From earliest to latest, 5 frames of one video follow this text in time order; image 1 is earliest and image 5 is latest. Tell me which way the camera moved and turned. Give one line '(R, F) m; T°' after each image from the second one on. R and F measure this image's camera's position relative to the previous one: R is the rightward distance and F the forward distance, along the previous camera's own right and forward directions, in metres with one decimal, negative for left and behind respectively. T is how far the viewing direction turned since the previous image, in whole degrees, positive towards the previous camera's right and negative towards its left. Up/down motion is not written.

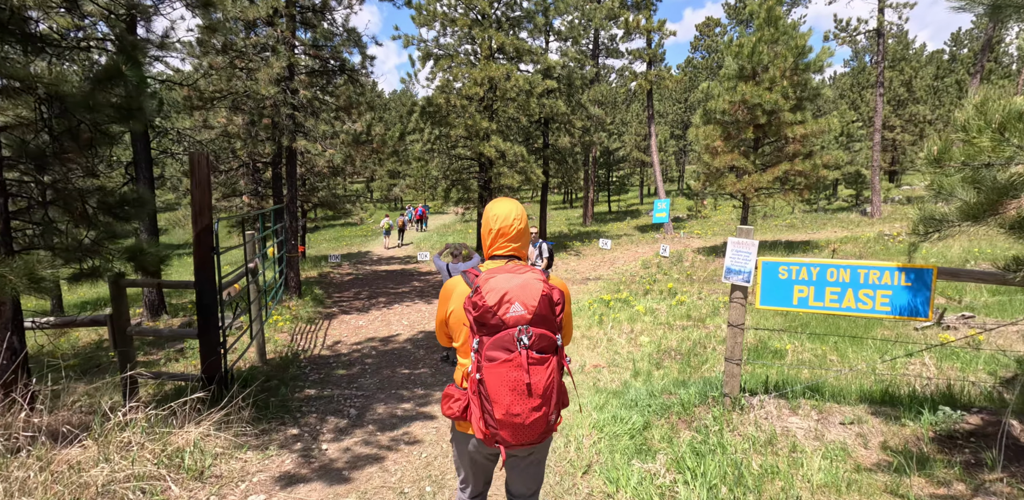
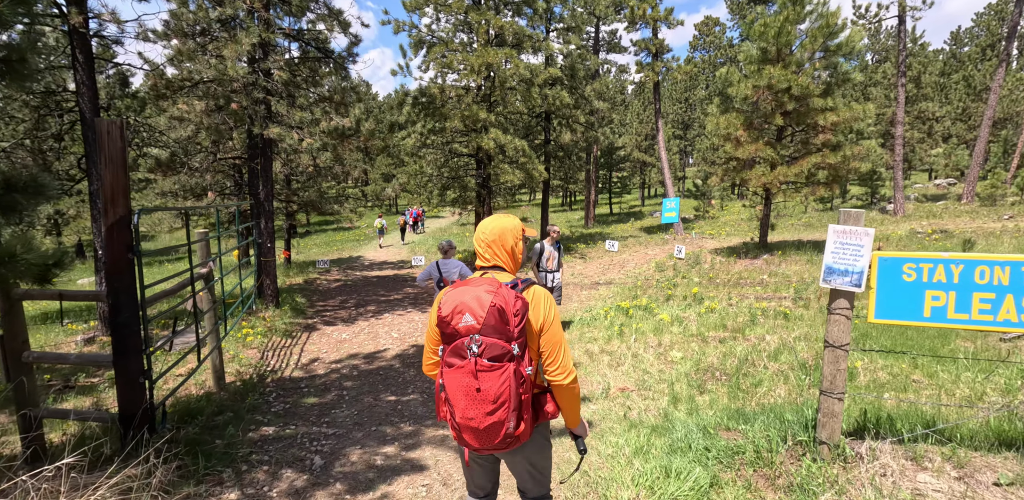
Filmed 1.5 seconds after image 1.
(-0.1, +1.2) m; 0°
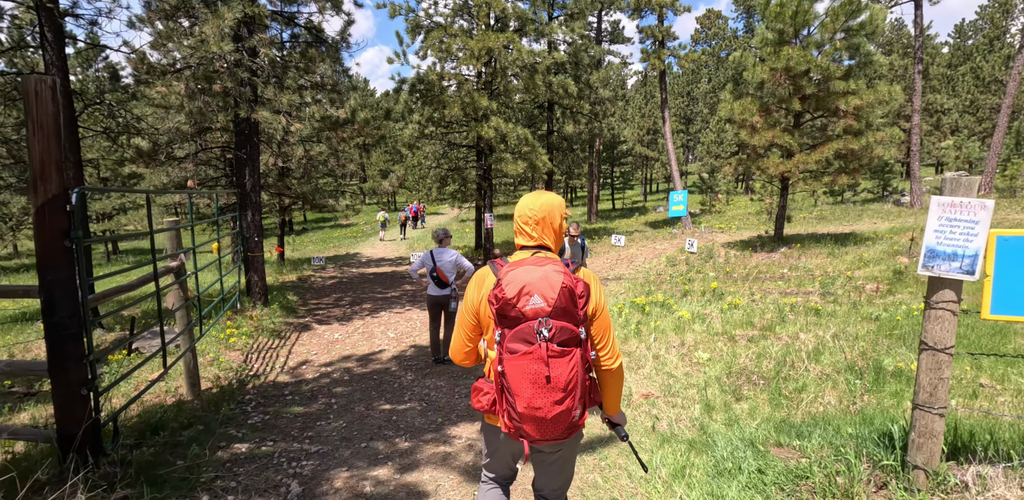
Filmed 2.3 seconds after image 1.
(-0.1, +0.6) m; 0°
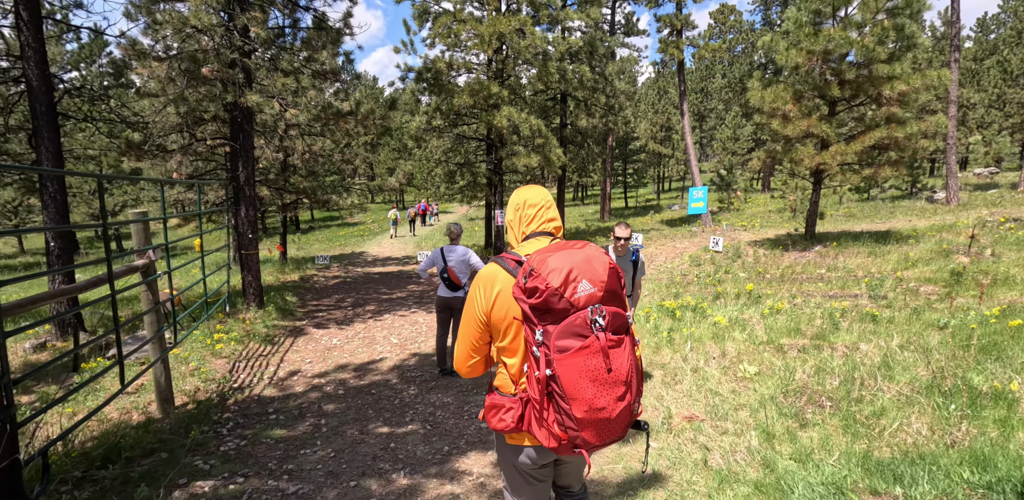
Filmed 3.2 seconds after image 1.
(-0.1, +0.7) m; -1°
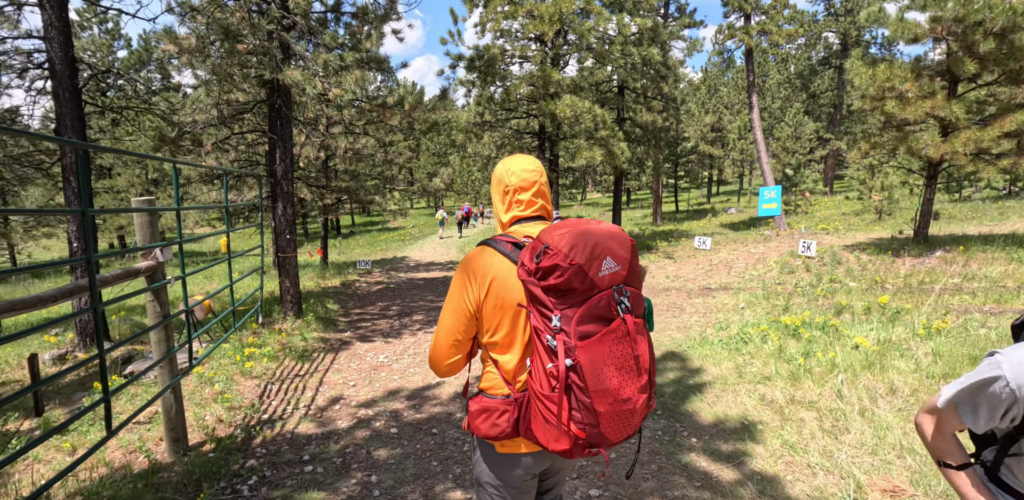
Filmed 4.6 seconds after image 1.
(-0.5, +1.1) m; -4°
